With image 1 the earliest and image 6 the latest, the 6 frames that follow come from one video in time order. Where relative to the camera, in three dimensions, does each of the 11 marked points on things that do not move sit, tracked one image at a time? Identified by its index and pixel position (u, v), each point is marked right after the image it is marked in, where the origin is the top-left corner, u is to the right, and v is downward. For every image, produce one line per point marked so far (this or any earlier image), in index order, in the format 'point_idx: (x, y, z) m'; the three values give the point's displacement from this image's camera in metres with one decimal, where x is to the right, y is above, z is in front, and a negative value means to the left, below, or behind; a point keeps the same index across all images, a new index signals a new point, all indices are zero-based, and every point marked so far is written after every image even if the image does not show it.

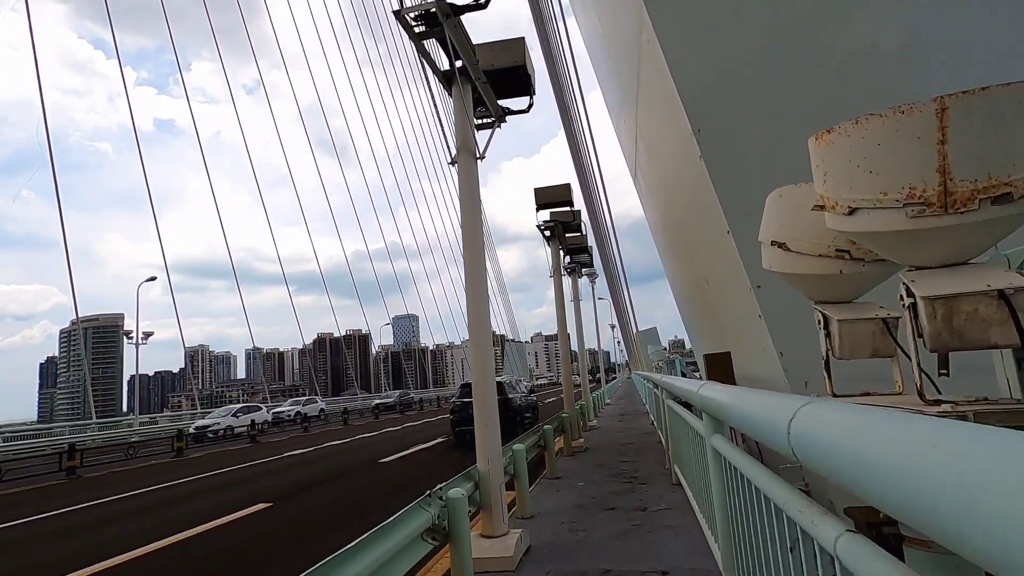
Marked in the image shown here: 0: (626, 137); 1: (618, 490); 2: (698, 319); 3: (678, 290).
0: (+1.7, +2.2, +8.6) m
1: (+0.9, -1.7, +4.7) m
2: (+2.3, -0.4, +7.3) m
3: (+2.4, -0.1, +8.2) m
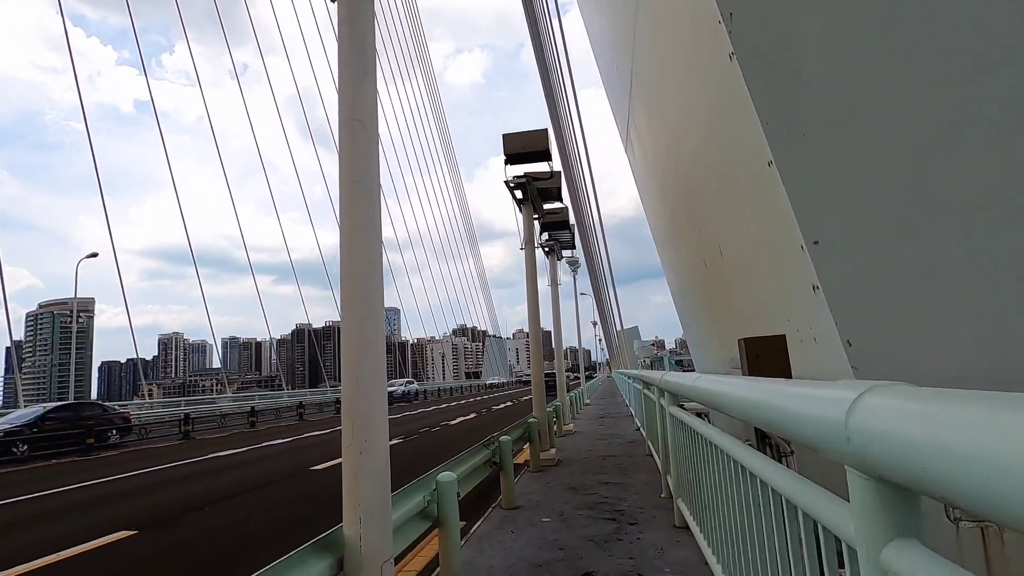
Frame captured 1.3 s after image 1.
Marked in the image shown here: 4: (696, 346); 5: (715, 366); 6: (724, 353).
0: (+1.4, +2.4, +7.4) m
1: (+0.5, -1.4, +3.5) m
2: (+2.0, -0.2, +6.2) m
3: (+2.0, +0.1, +7.0) m
4: (+2.2, -0.7, +6.8) m
5: (+2.1, -0.8, +6.0) m
6: (+2.0, -0.7, +5.6) m
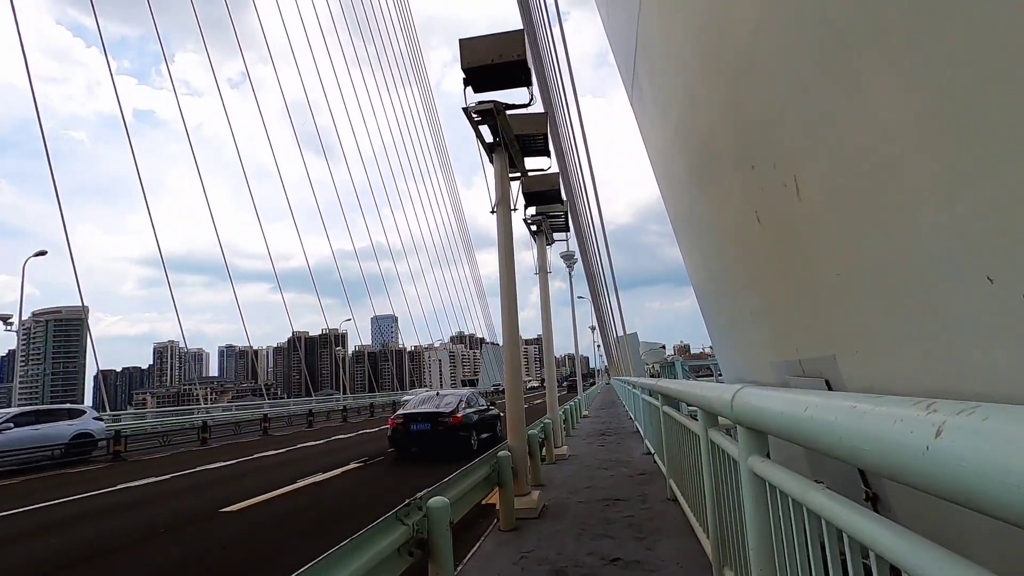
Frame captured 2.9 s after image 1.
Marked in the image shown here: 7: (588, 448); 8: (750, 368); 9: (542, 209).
0: (+1.1, +2.5, +6.0) m
1: (+0.3, -1.3, +2.0) m
2: (+1.7, -0.1, +4.7) m
3: (+1.8, +0.2, +5.6) m
4: (+2.0, -0.6, +5.3) m
5: (+1.9, -0.7, +4.5) m
6: (+1.8, -0.5, +4.1) m
7: (+0.9, -2.0, +7.2) m
8: (+1.9, -0.6, +4.7) m
9: (+0.3, +0.8, +6.2) m
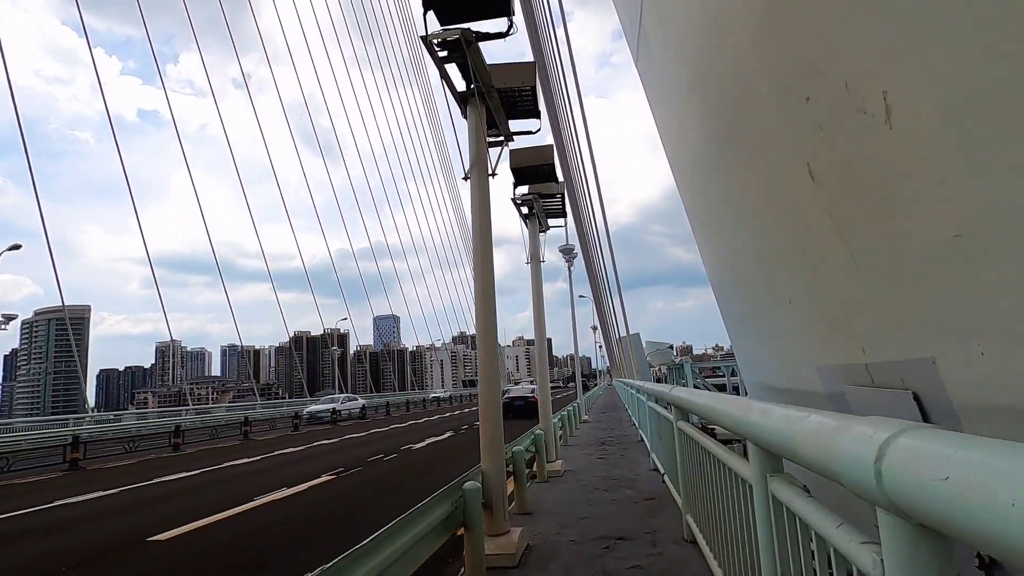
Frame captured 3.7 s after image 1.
0: (+1.0, +2.6, +5.3) m
1: (+0.2, -1.2, +1.3) m
2: (+1.6, 0.0, +4.0) m
3: (+1.7, +0.3, +4.8) m
4: (+1.8, -0.5, +4.5) m
5: (+1.8, -0.6, +3.8) m
6: (+1.7, -0.4, +3.3) m
7: (+0.8, -1.9, +6.4) m
8: (+1.8, -0.6, +3.9) m
9: (+0.2, +0.9, +5.4) m
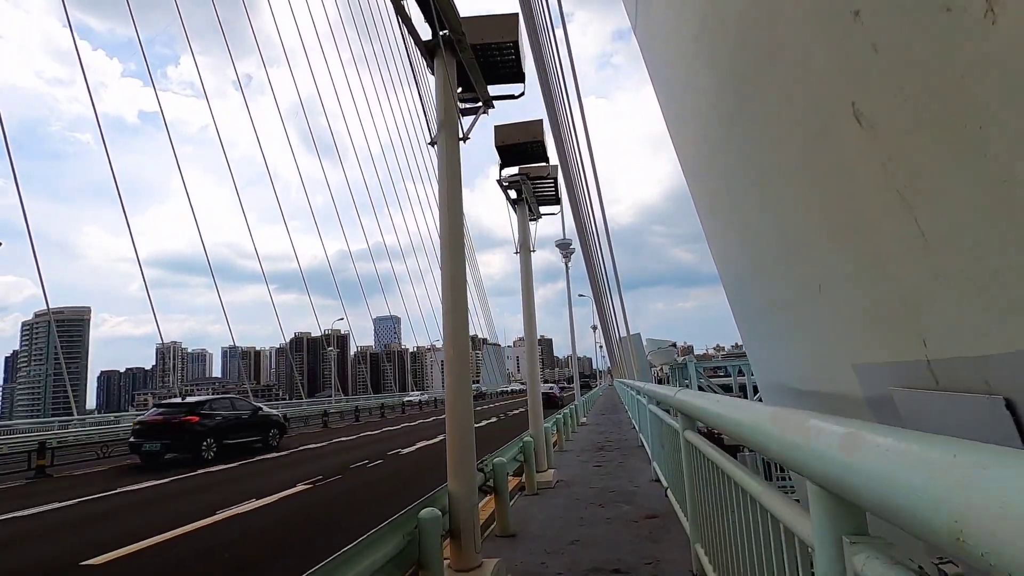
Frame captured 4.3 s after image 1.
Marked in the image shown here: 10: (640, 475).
0: (+0.9, +2.6, +4.8) m
1: (+0.1, -1.1, +0.8) m
2: (+1.5, +0.1, +3.5) m
3: (+1.5, +0.3, +4.3) m
4: (+1.7, -0.5, +4.1) m
5: (+1.7, -0.5, +3.3) m
6: (+1.5, -0.4, +2.9) m
7: (+0.7, -1.8, +5.9) m
8: (+1.7, -0.5, +3.4) m
9: (+0.1, +1.0, +4.9) m
10: (+1.2, -1.7, +5.4) m
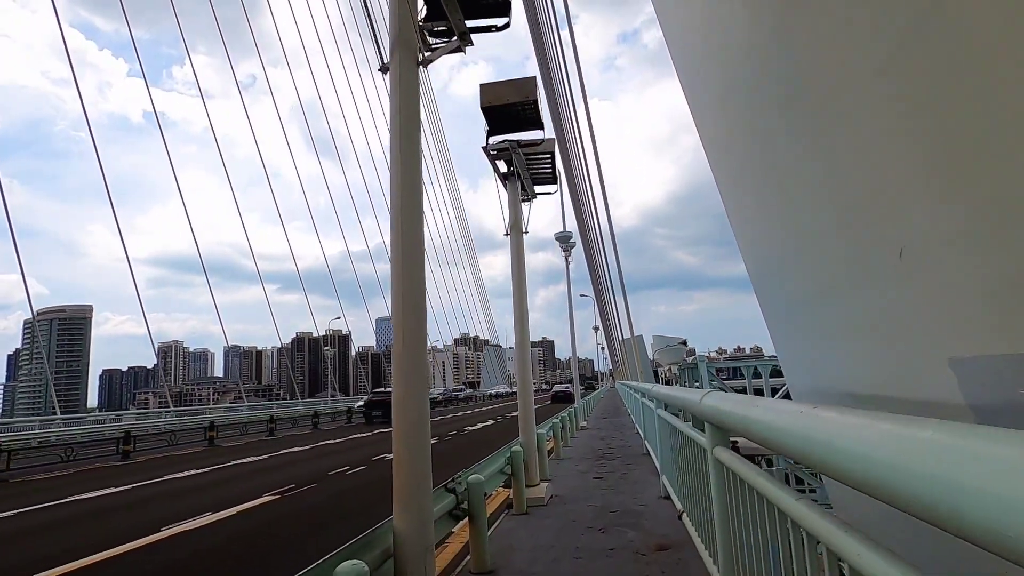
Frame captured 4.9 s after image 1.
0: (+0.8, +2.7, +4.2) m
1: (0.0, -1.0, +0.2) m
2: (+1.4, +0.1, +2.9) m
3: (+1.5, +0.4, +3.7) m
4: (+1.6, -0.4, +3.4) m
5: (+1.6, -0.4, +2.7) m
6: (+1.5, -0.3, +2.2) m
7: (+0.6, -1.7, +5.3) m
8: (+1.6, -0.4, +2.8) m
9: (0.0, +1.1, +4.3) m
10: (+1.1, -1.6, +4.7) m
